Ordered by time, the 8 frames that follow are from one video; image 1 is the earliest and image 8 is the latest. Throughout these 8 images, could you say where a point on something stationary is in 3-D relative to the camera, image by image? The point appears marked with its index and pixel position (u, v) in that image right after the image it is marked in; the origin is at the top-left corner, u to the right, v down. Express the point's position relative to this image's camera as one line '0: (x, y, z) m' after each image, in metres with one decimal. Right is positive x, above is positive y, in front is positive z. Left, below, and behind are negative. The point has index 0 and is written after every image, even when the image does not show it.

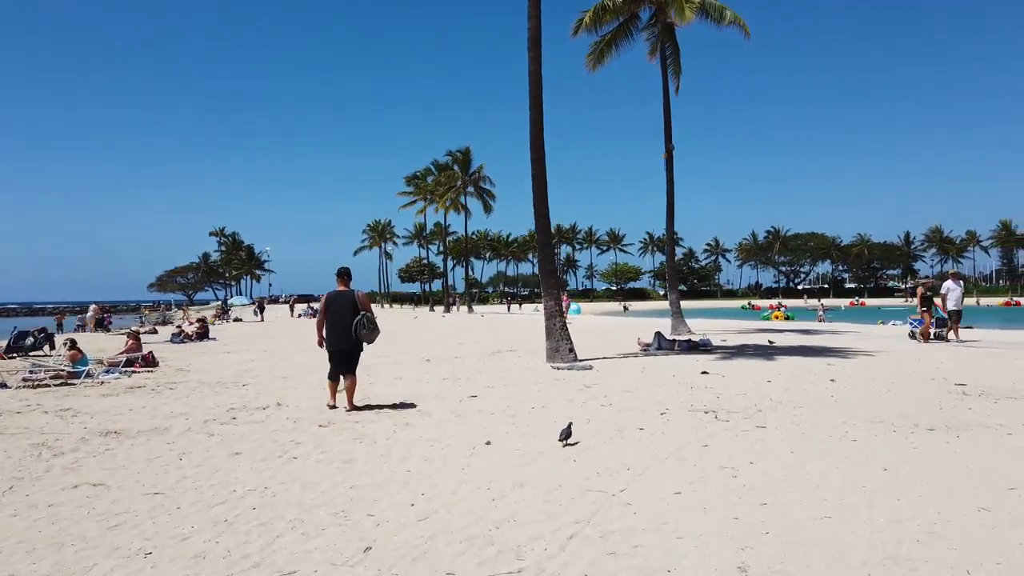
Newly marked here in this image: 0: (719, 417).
0: (+1.9, -1.2, +7.2) m
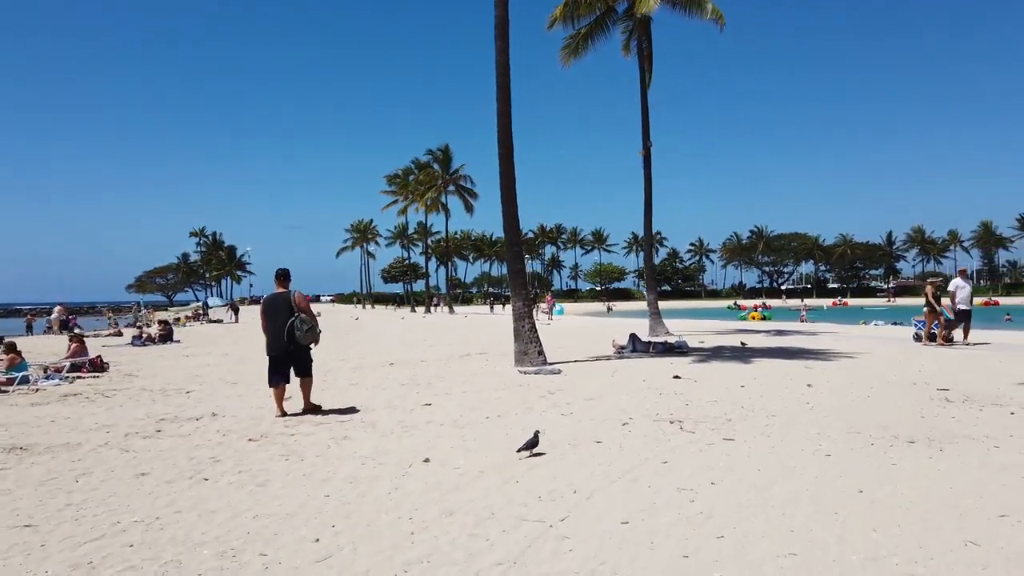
0: (+1.4, -1.2, +6.6) m
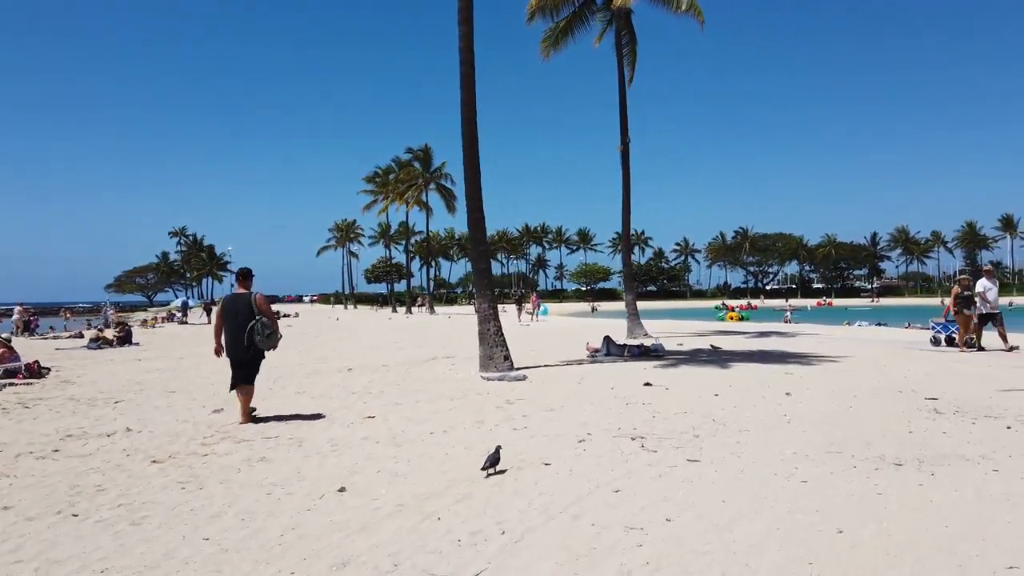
0: (+1.0, -1.2, +5.9) m
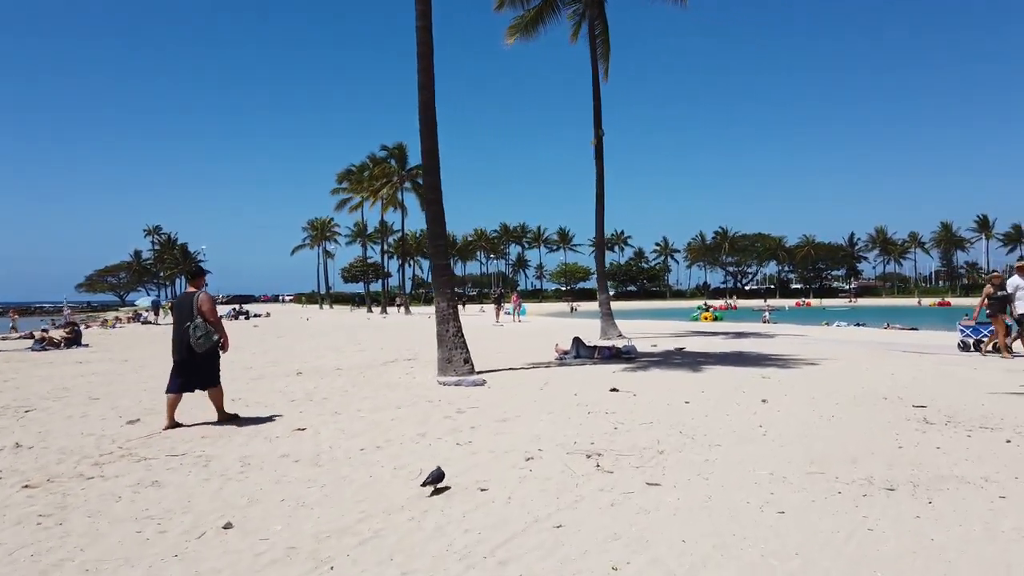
0: (+0.6, -1.2, +5.2) m
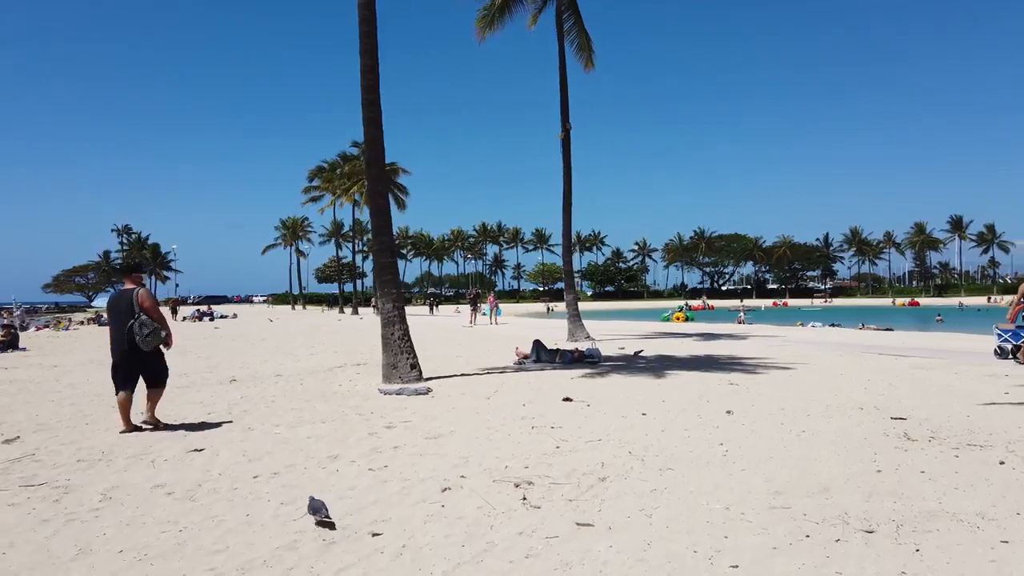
0: (+0.1, -1.1, +4.3) m
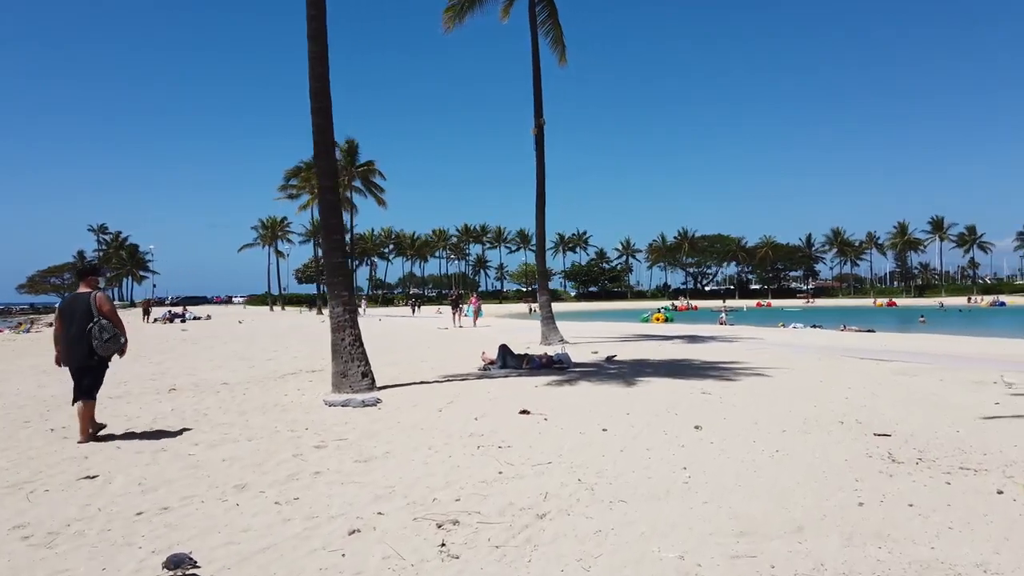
0: (-0.3, -1.2, +3.7) m
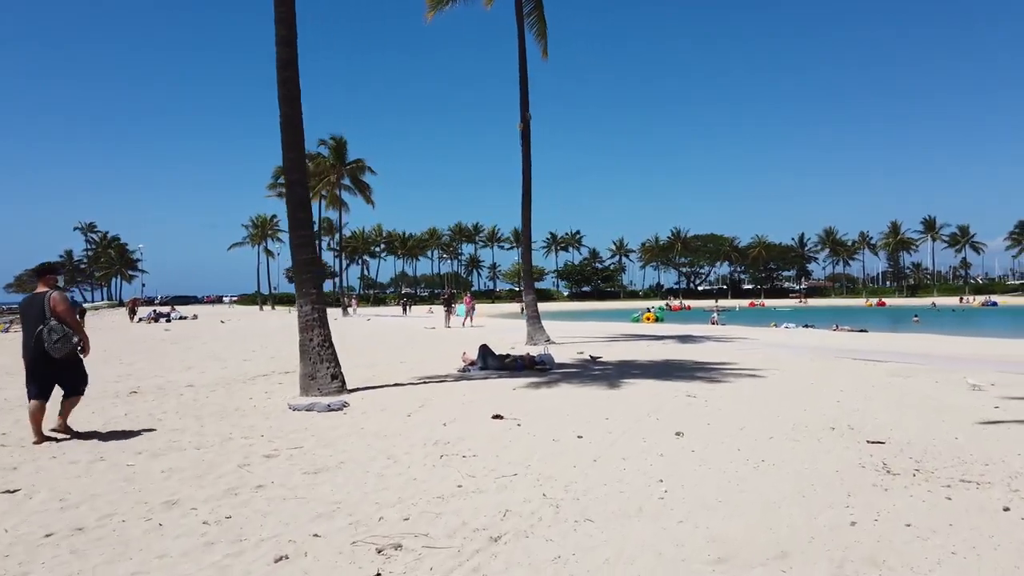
0: (-0.5, -1.1, +3.2) m
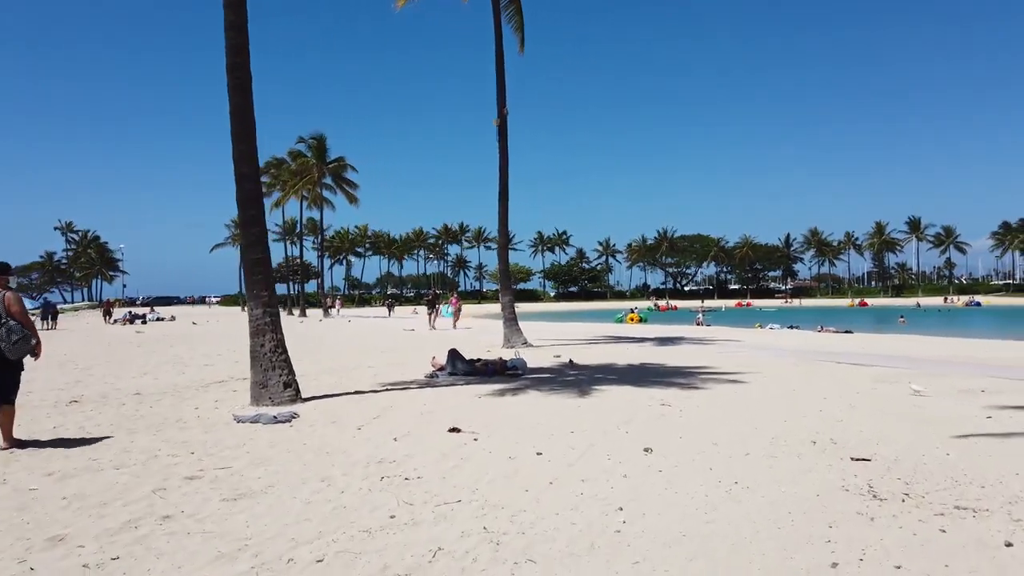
0: (-0.8, -1.2, +2.7) m
